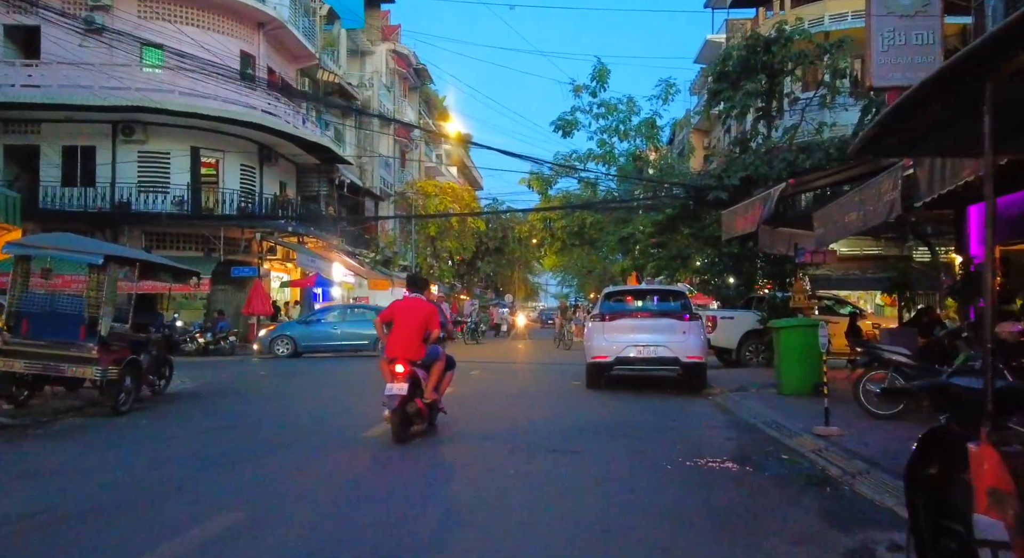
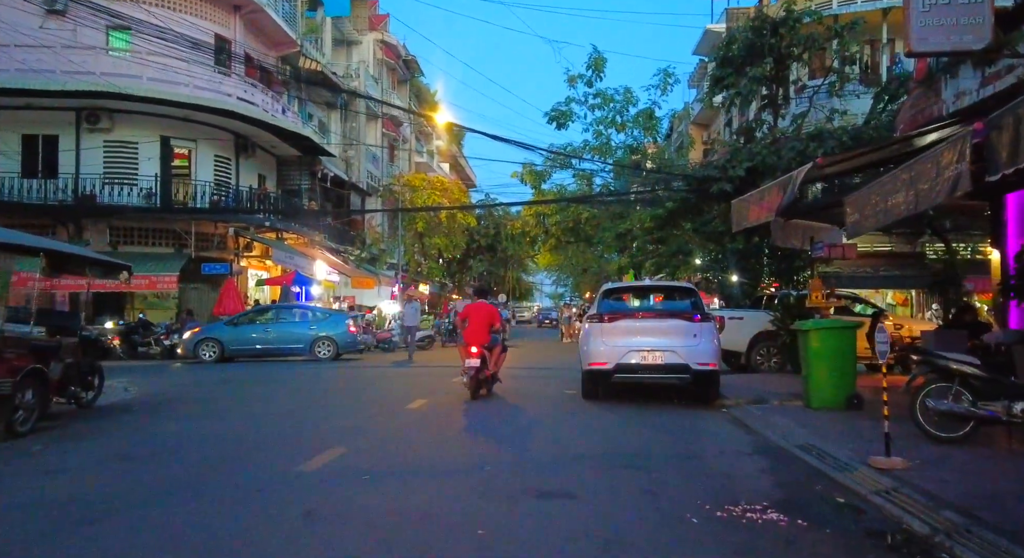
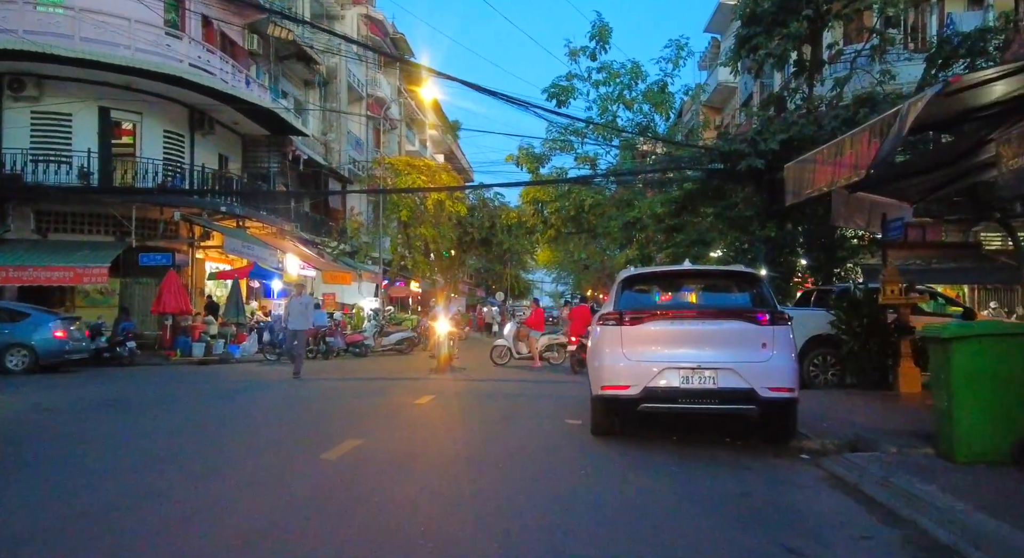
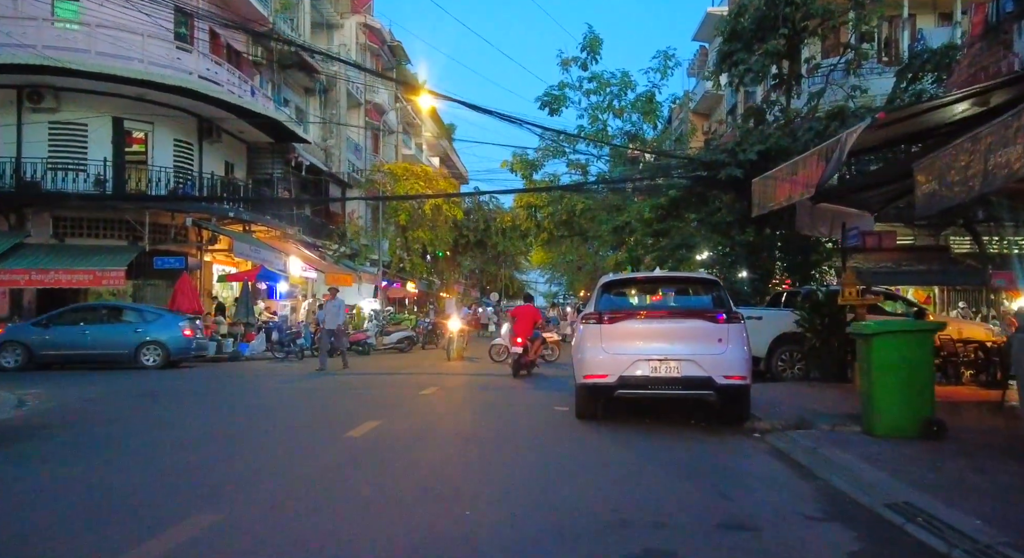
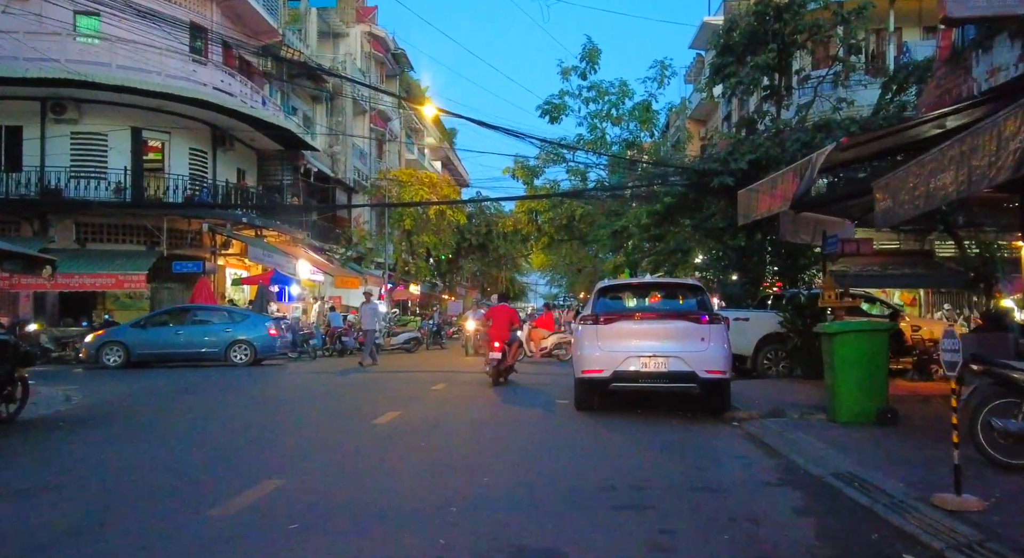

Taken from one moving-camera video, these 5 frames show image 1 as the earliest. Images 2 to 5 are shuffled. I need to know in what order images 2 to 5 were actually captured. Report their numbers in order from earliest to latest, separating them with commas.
2, 5, 4, 3
